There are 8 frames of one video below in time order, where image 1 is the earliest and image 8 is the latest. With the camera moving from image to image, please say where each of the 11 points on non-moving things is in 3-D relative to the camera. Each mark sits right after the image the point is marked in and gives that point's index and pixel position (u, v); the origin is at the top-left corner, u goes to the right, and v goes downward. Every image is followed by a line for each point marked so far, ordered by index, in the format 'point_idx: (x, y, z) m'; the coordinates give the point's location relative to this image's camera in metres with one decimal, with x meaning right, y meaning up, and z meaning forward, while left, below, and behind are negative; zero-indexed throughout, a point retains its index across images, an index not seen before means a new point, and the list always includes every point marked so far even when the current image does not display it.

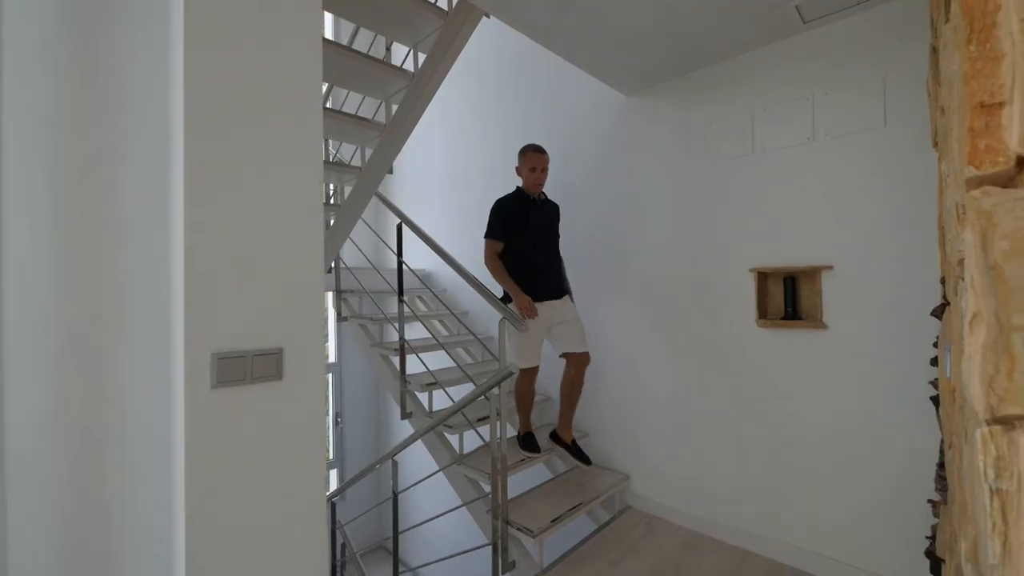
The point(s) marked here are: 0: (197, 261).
0: (-0.6, +0.1, +0.9) m
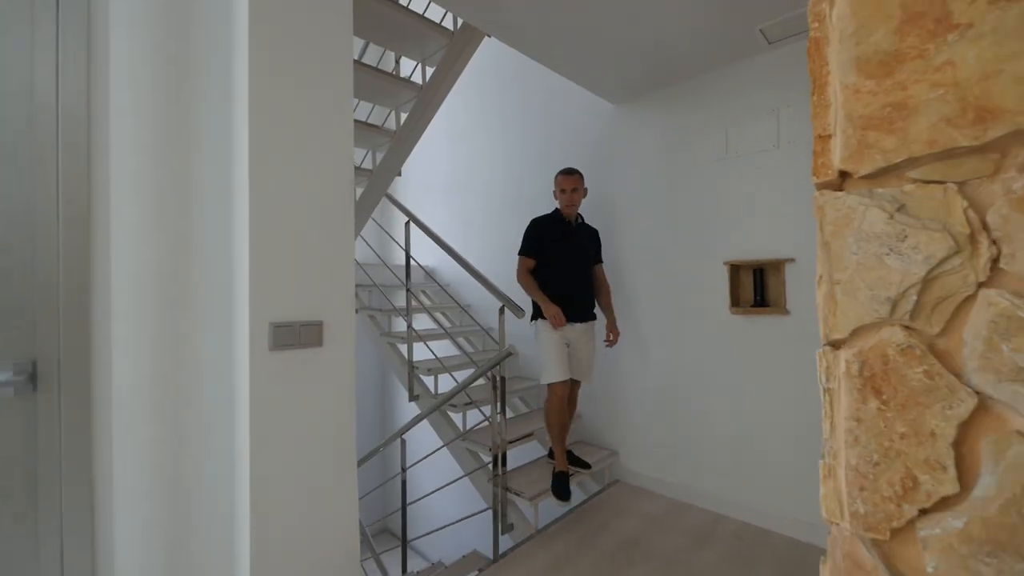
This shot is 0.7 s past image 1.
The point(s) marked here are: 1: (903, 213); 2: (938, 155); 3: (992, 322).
0: (-0.6, +0.1, +1.2) m
1: (+0.5, +0.1, +0.6) m
2: (+0.5, +0.2, +0.6) m
3: (+0.6, 0.0, +0.5) m
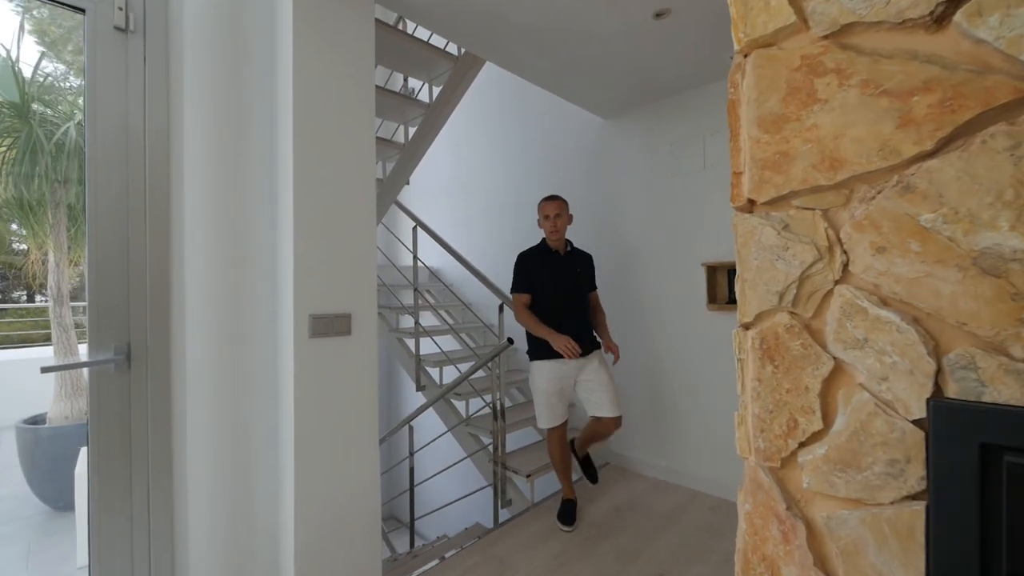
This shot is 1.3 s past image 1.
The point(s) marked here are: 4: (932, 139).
0: (-0.6, +0.1, +1.4) m
1: (+0.5, +0.1, +0.8) m
2: (+0.5, +0.2, +0.8) m
3: (+0.6, 0.0, +0.8) m
4: (+0.6, +0.2, +0.7) m
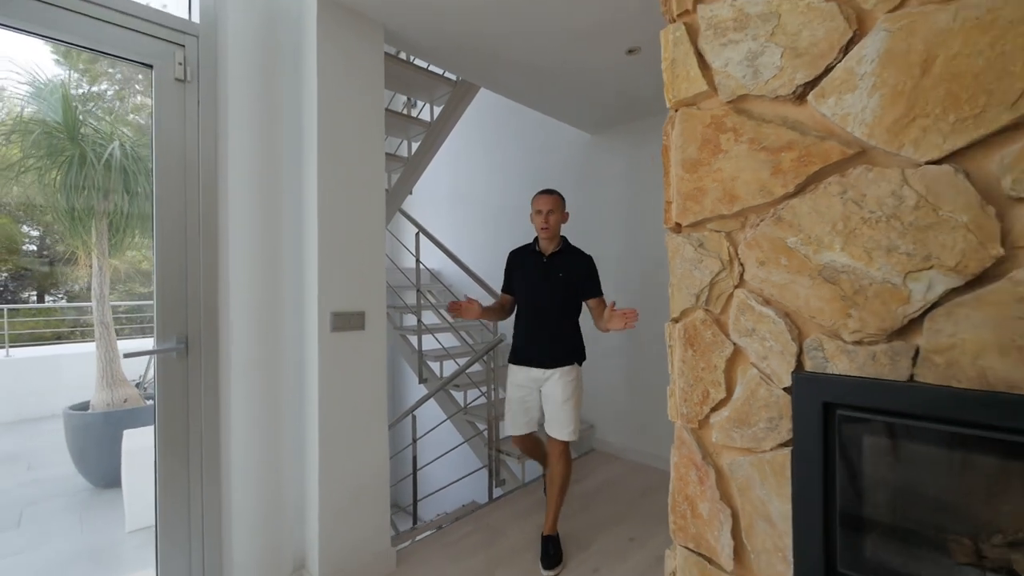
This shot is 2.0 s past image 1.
0: (-0.7, +0.1, +1.7) m
1: (+0.4, +0.1, +1.1) m
2: (+0.5, +0.2, +1.1) m
3: (+0.5, 0.0, +1.0) m
4: (+0.6, +0.2, +0.9) m
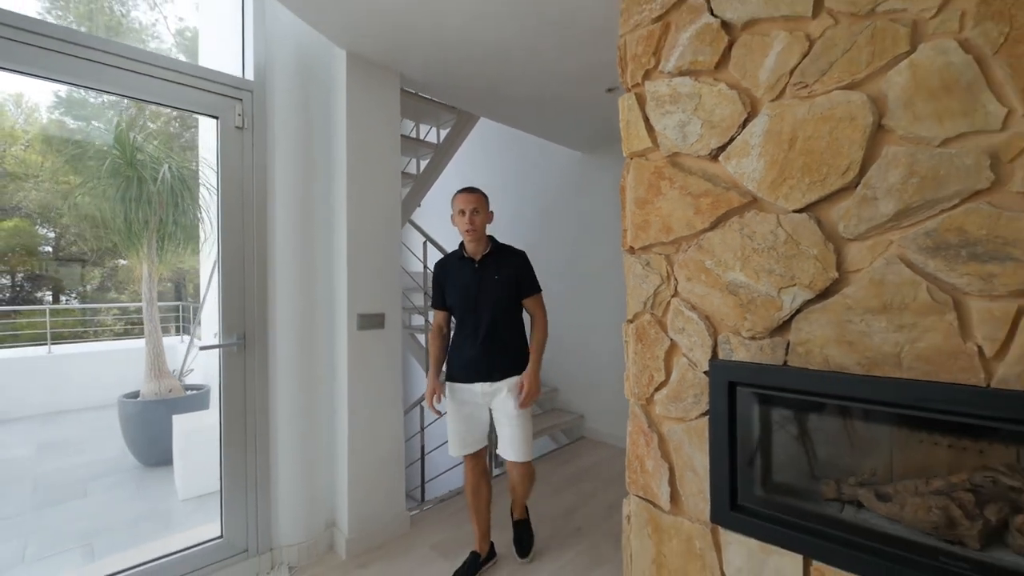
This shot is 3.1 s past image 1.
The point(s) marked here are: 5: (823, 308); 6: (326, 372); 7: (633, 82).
0: (-0.7, +0.1, +2.0) m
1: (+0.4, +0.1, +1.4) m
2: (+0.4, +0.1, +1.4) m
3: (+0.5, -0.1, +1.4) m
4: (+0.5, +0.2, +1.3) m
5: (+0.7, 0.0, +1.1) m
6: (-0.8, -0.4, +2.1) m
7: (+0.4, +0.7, +1.5) m
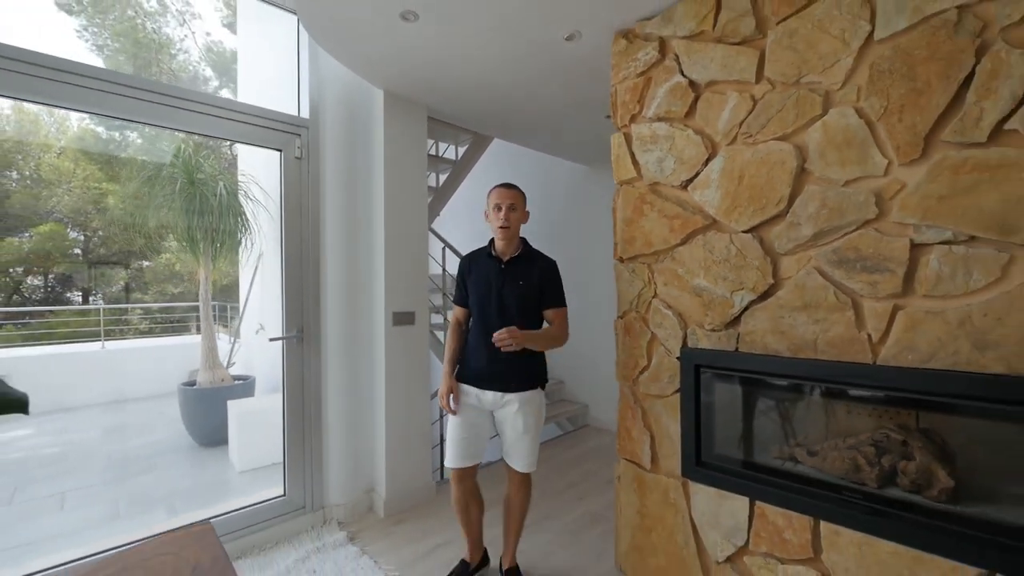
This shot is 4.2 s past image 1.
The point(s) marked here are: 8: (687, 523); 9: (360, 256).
0: (-0.6, +0.1, +2.4) m
1: (+0.5, +0.1, +1.8) m
2: (+0.5, +0.1, +1.7) m
3: (+0.5, -0.1, +1.7) m
4: (+0.6, +0.2, +1.6) m
5: (+0.8, -0.1, +1.4) m
6: (-0.8, -0.4, +2.4) m
7: (+0.4, +0.6, +1.8) m
8: (+0.6, -0.8, +1.6) m
9: (-0.8, +0.2, +2.4) m
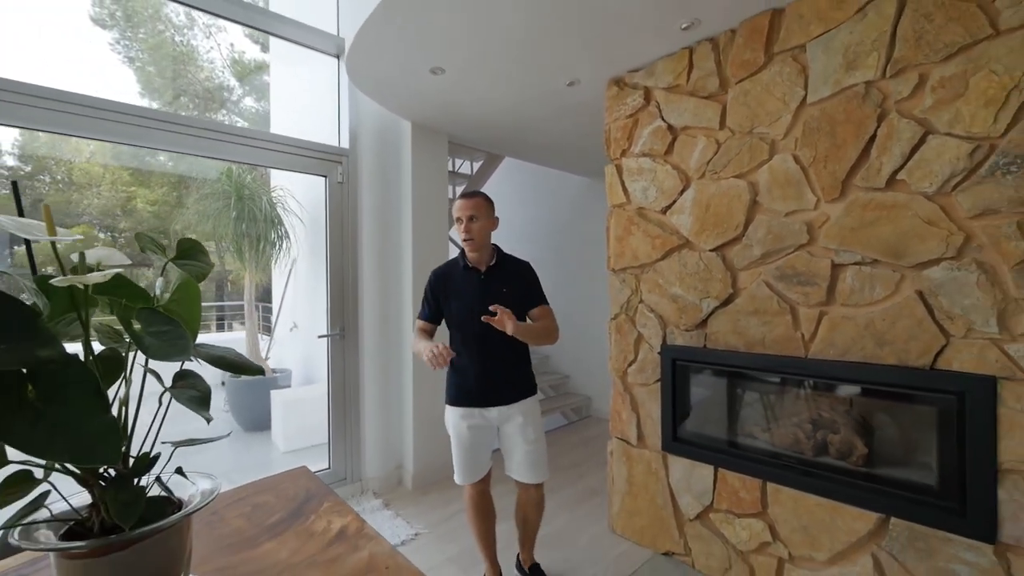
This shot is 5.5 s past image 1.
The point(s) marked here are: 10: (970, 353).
0: (-0.6, 0.0, +2.8) m
1: (+0.5, 0.0, +2.1) m
2: (+0.5, +0.1, +2.1) m
3: (+0.6, -0.1, +2.1) m
4: (+0.6, +0.1, +2.0) m
5: (+0.8, -0.1, +1.8) m
6: (-0.7, -0.4, +2.8) m
7: (+0.5, +0.6, +2.2) m
8: (+0.7, -0.9, +2.0) m
9: (-0.7, +0.1, +2.8) m
10: (+1.3, -0.2, +1.3) m
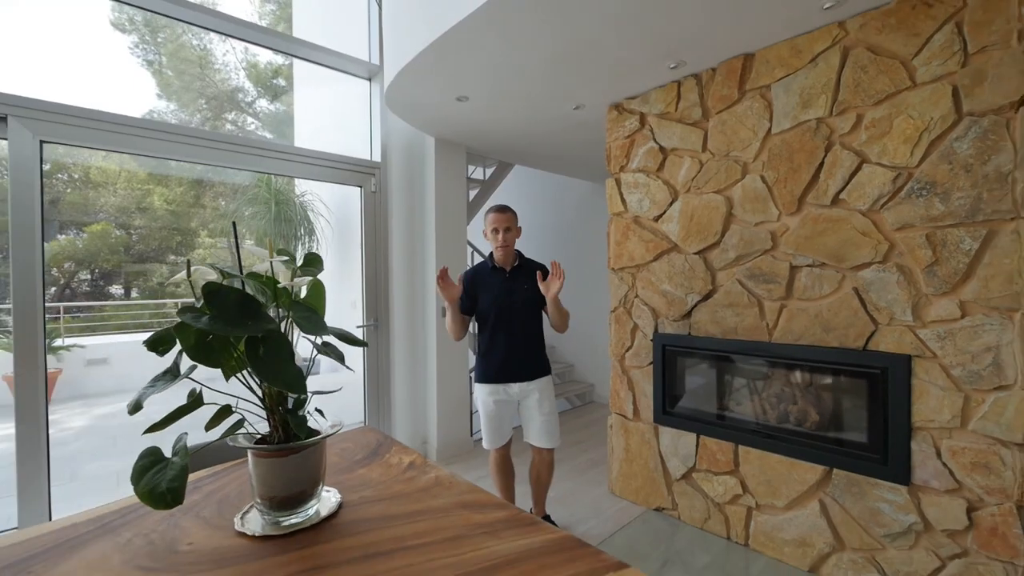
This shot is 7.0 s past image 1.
0: (-0.5, +0.1, +3.1) m
1: (+0.6, 0.0, +2.5) m
2: (+0.6, +0.1, +2.4) m
3: (+0.6, -0.1, +2.4) m
4: (+0.7, +0.2, +2.3) m
5: (+0.9, -0.1, +2.1) m
6: (-0.6, -0.4, +3.2) m
7: (+0.6, +0.6, +2.5) m
8: (+0.7, -0.8, +2.3) m
9: (-0.7, +0.2, +3.2) m
10: (+1.4, -0.2, +1.6) m
